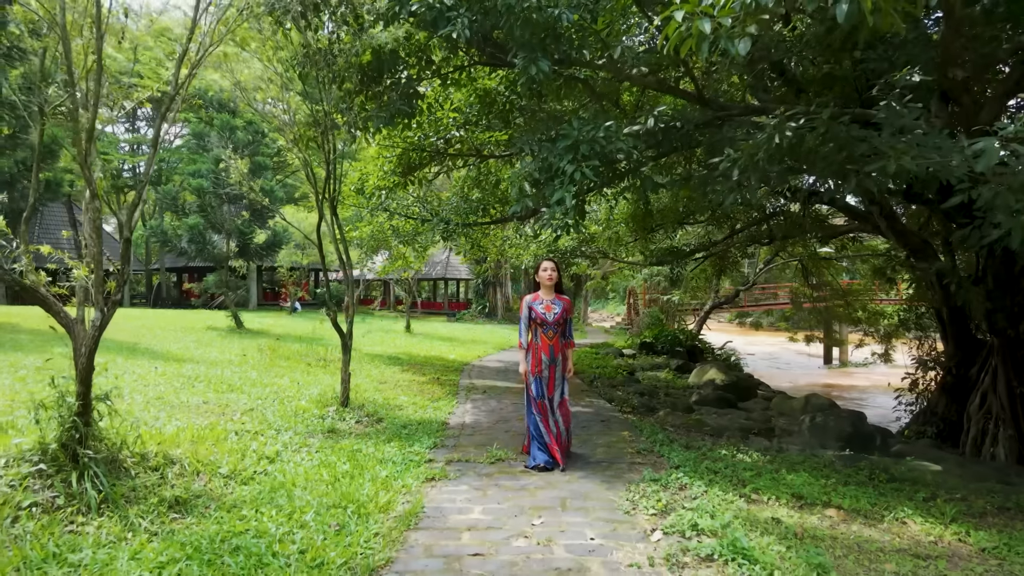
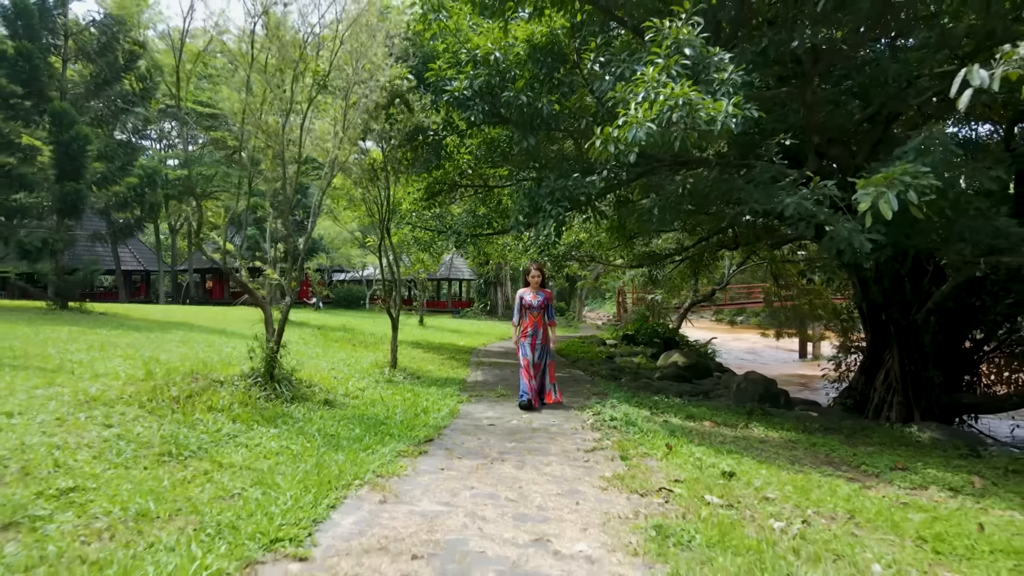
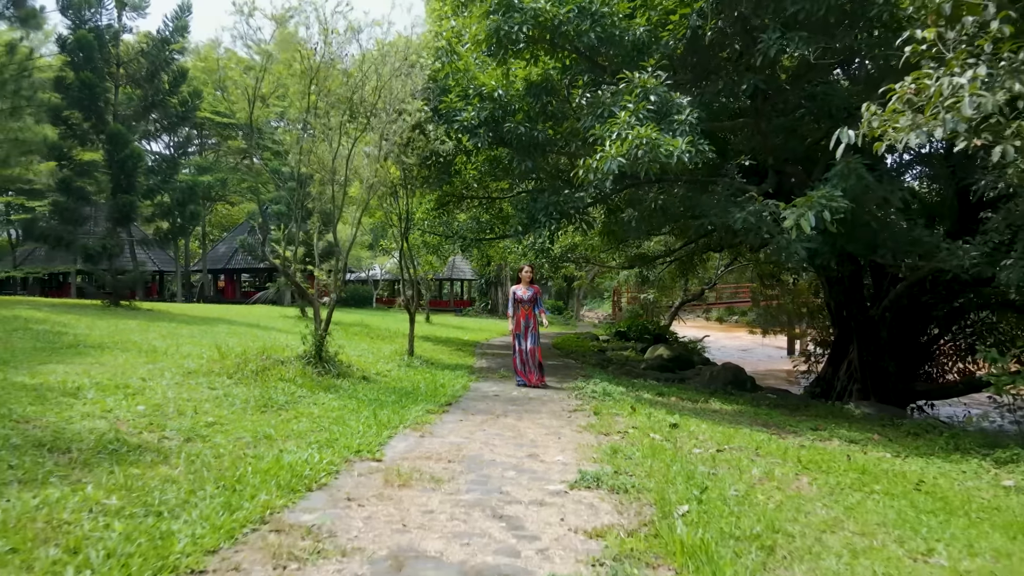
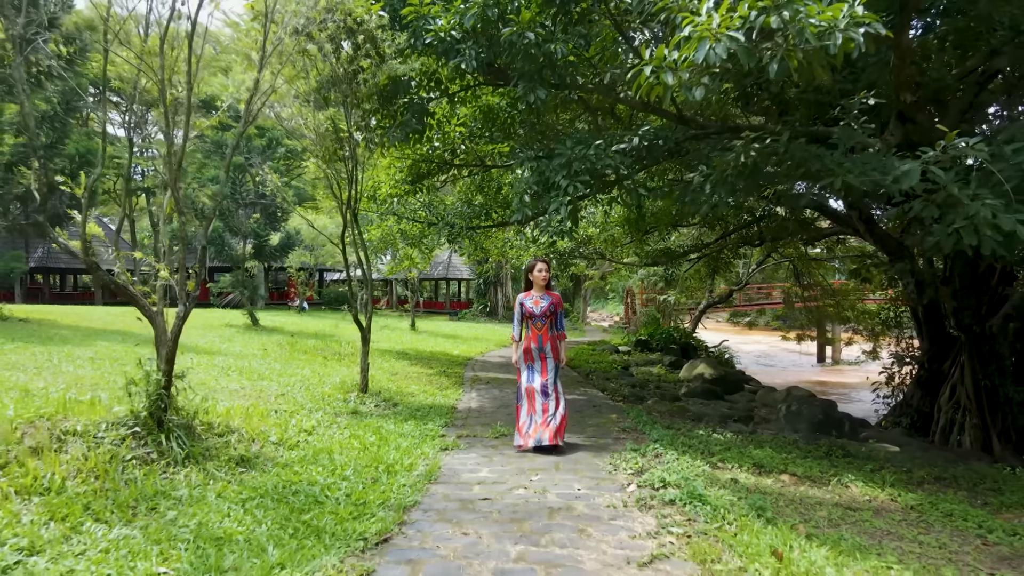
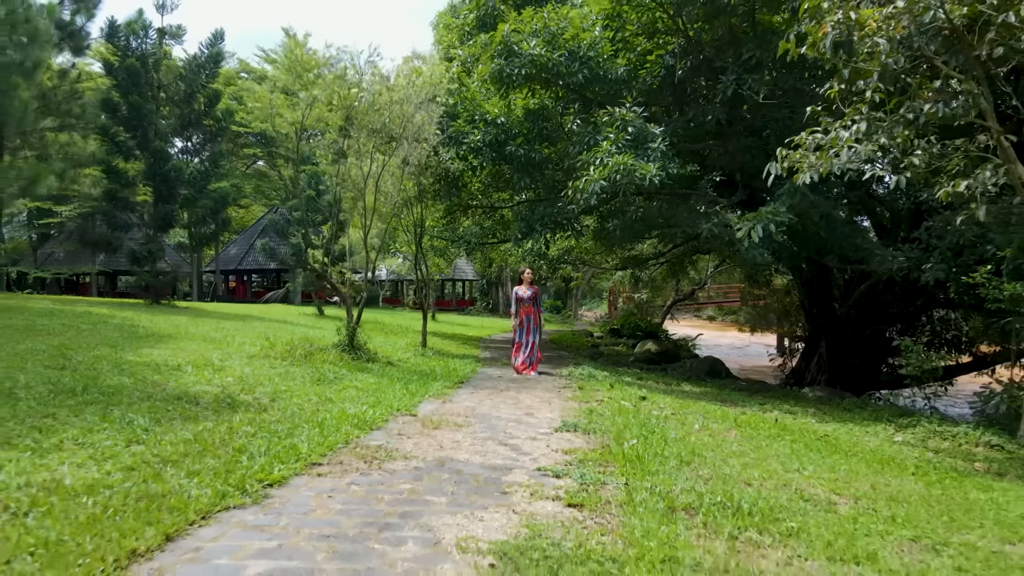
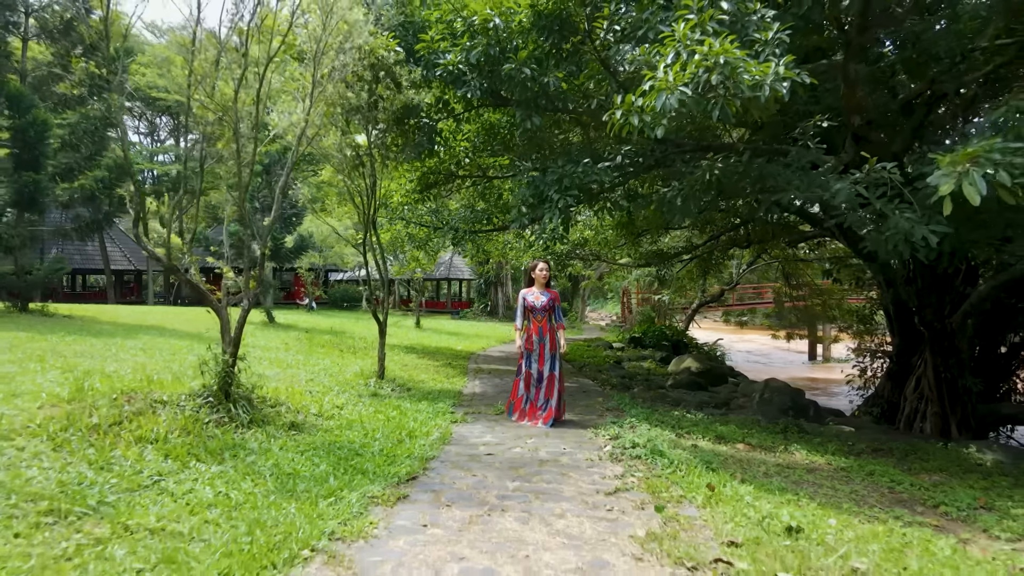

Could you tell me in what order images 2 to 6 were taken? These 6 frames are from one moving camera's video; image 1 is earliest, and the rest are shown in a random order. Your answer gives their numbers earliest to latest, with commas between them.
4, 6, 2, 3, 5
